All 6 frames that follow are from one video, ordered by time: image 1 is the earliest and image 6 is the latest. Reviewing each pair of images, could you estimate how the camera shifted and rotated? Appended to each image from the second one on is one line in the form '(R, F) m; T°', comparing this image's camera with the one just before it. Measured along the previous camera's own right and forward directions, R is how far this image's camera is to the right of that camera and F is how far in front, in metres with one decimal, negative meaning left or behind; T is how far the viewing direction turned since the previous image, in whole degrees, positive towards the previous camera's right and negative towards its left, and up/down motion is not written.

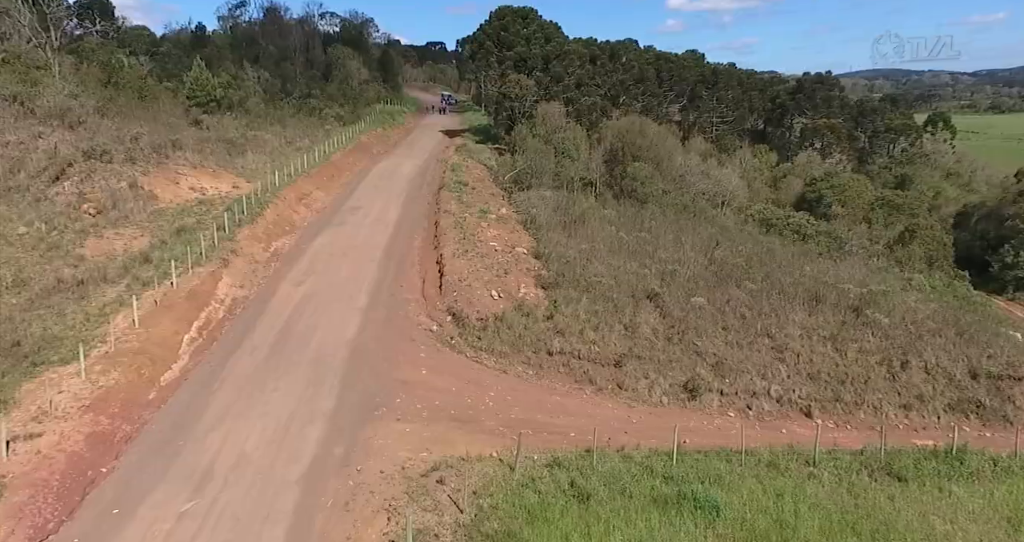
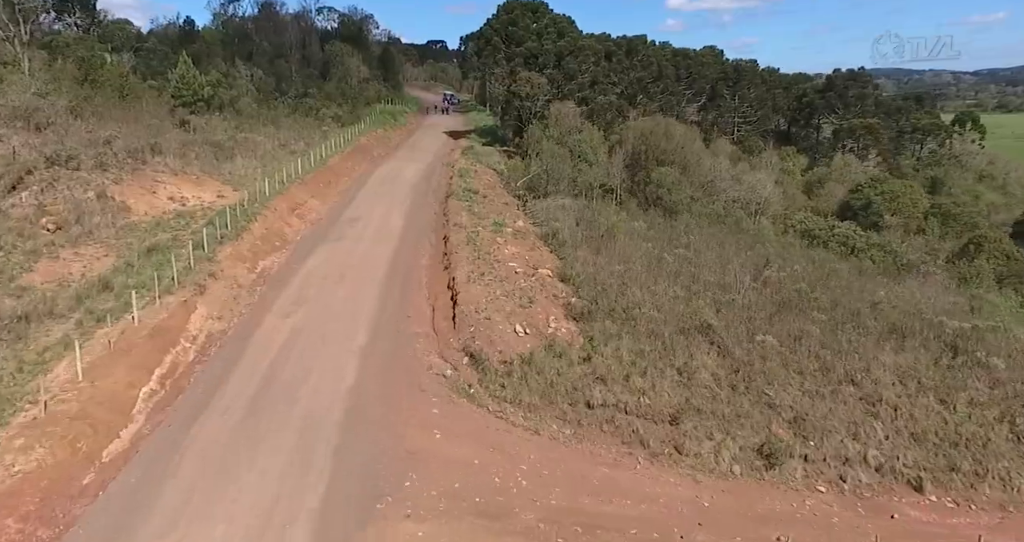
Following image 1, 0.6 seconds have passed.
(-0.6, +3.2) m; 0°
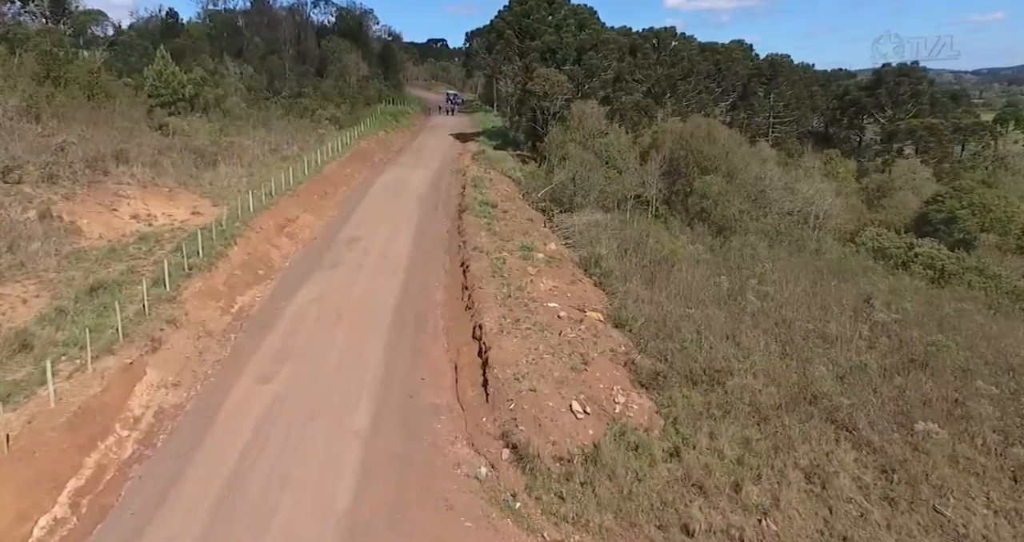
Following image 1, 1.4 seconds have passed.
(-1.0, +4.4) m; 0°
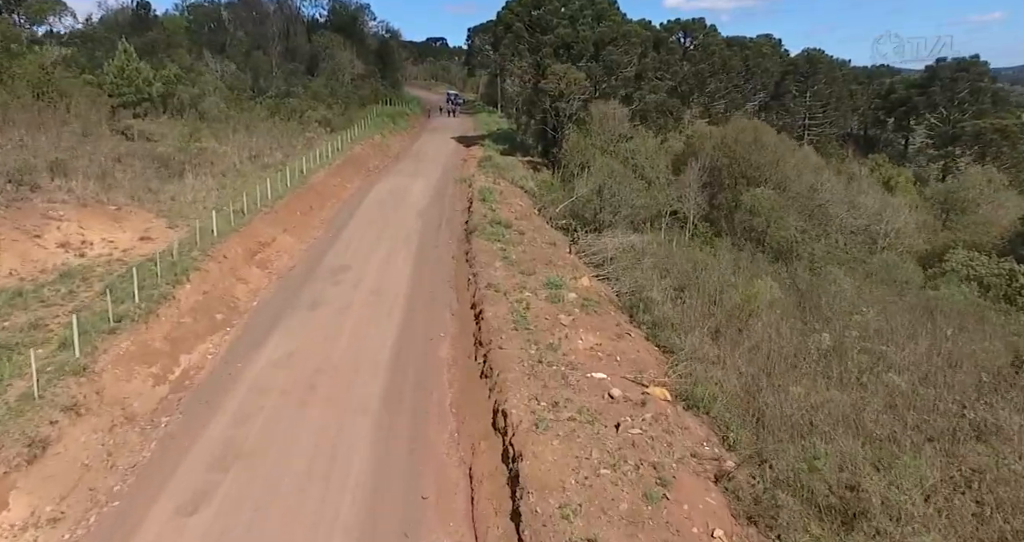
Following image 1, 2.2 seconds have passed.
(-0.6, +4.5) m; 0°
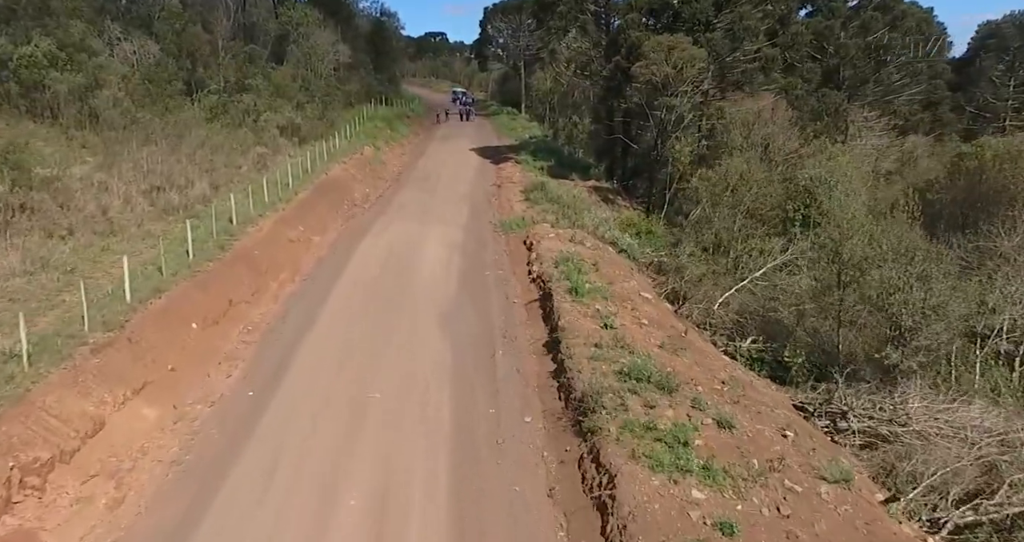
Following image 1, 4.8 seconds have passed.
(-2.4, +14.5) m; 0°
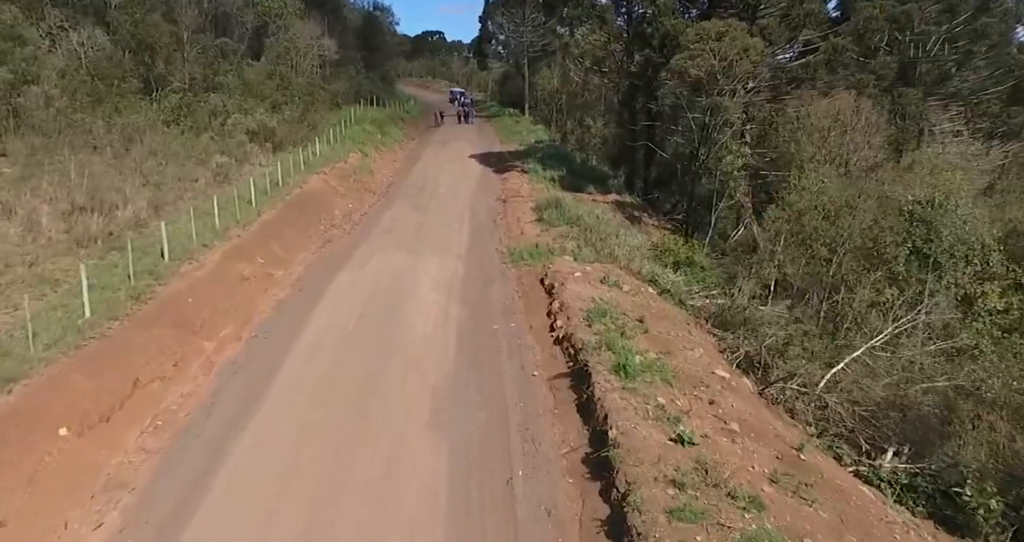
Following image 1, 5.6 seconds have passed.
(-0.3, +4.4) m; 0°
